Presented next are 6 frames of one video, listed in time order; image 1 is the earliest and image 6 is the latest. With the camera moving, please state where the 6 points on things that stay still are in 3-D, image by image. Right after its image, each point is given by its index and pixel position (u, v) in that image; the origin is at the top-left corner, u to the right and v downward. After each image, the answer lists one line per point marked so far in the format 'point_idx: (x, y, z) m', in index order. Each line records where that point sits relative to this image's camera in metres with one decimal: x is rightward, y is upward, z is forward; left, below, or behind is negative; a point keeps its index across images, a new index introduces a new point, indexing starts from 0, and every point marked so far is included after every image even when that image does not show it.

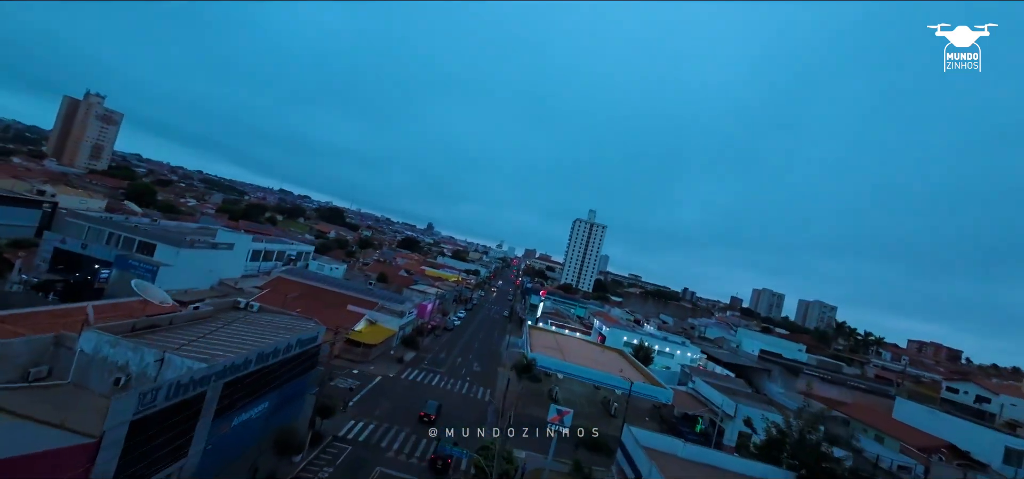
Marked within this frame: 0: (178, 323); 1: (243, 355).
0: (-13.1, -3.3, +14.2) m
1: (-8.9, -3.8, +11.9) m
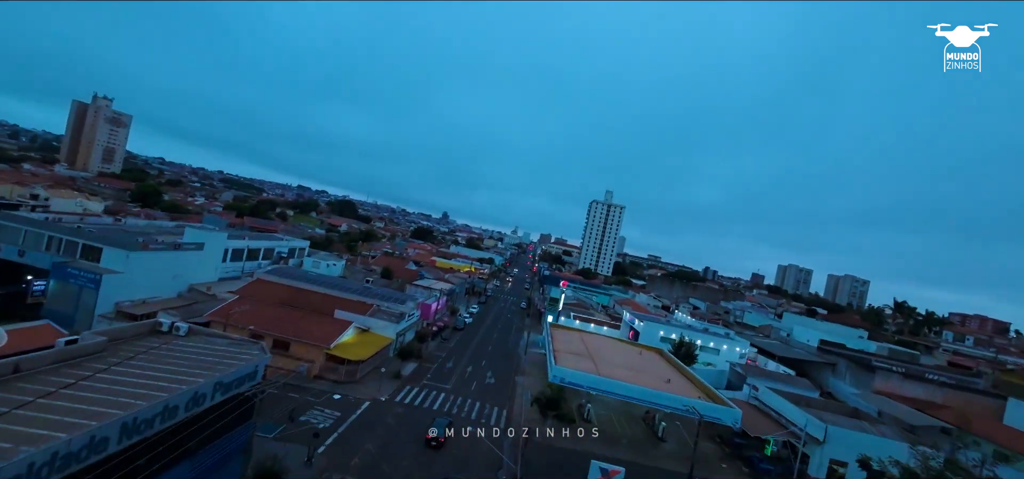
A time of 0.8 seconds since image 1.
0: (-12.6, -3.4, +9.6) m
1: (-8.5, -3.9, +7.2) m
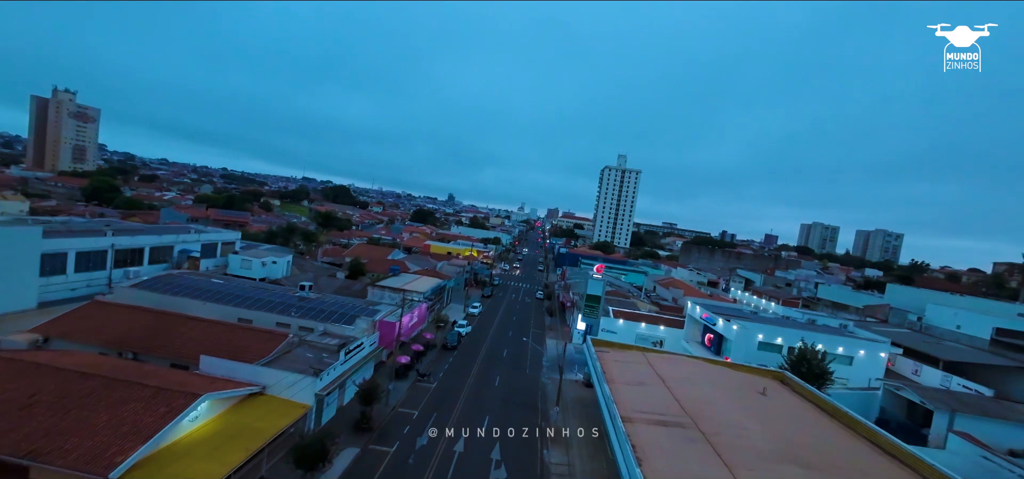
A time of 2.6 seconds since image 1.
0: (-12.3, -3.9, -2.4) m
1: (-8.2, -4.2, -4.8) m
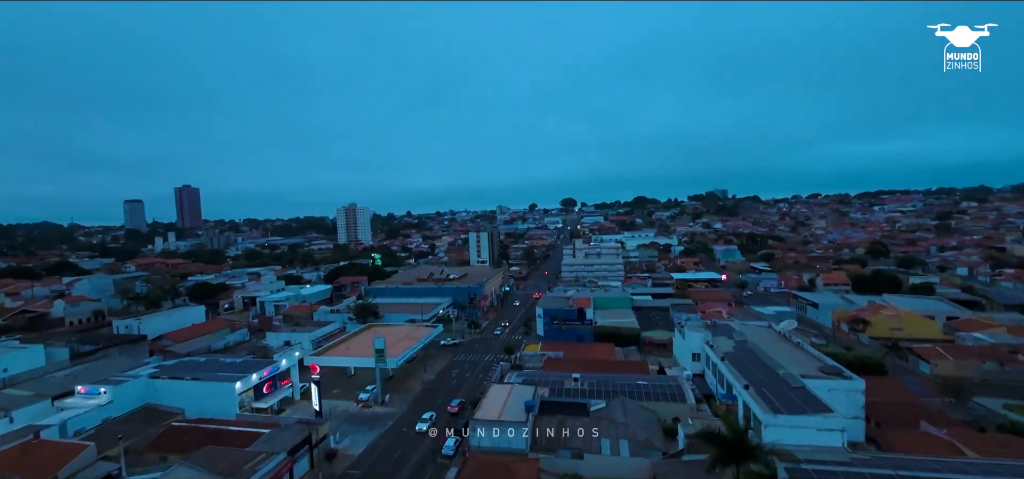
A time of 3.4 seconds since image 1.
0: (-17.0, -10.0, -4.8) m
1: (-13.0, -10.0, -7.4) m
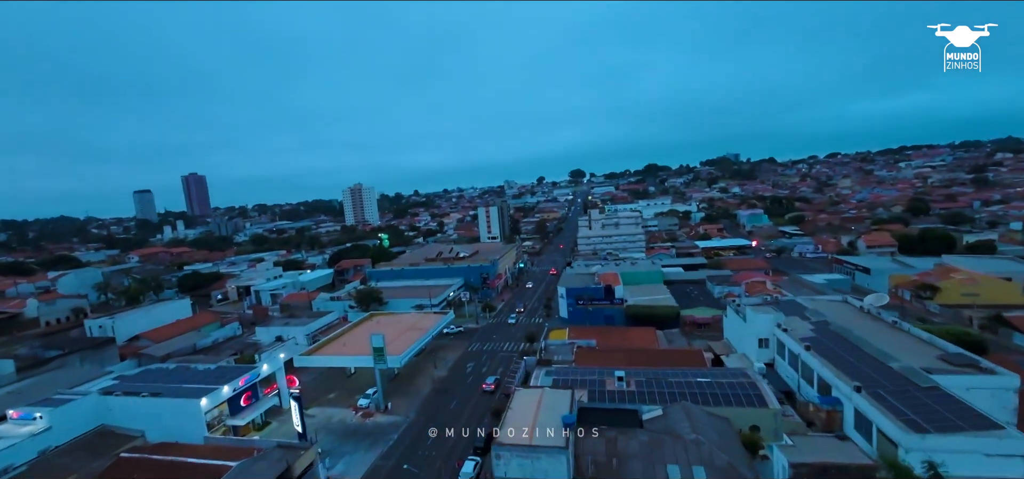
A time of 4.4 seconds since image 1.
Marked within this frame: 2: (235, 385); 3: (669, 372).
0: (-16.4, -11.0, -7.7) m
1: (-12.5, -11.0, -10.4) m
2: (-12.2, -6.4, +15.9) m
3: (+7.1, -6.0, +16.4) m
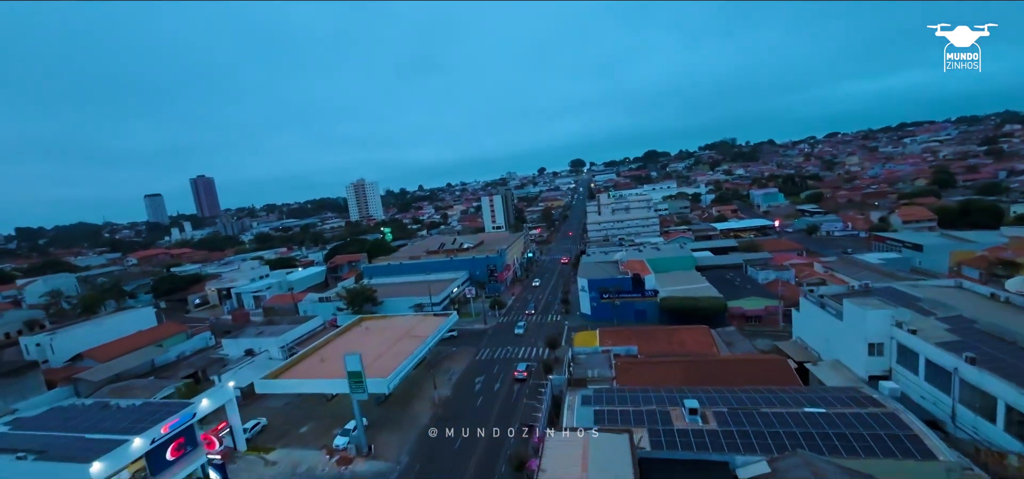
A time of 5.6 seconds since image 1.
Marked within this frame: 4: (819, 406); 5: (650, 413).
0: (-15.5, -11.6, -11.9) m
1: (-11.6, -11.5, -14.7) m
2: (-11.4, -6.2, +11.5) m
3: (+8.0, -5.1, +11.8) m
4: (+9.4, -5.1, +11.2) m
5: (+4.4, -5.5, +11.5) m
